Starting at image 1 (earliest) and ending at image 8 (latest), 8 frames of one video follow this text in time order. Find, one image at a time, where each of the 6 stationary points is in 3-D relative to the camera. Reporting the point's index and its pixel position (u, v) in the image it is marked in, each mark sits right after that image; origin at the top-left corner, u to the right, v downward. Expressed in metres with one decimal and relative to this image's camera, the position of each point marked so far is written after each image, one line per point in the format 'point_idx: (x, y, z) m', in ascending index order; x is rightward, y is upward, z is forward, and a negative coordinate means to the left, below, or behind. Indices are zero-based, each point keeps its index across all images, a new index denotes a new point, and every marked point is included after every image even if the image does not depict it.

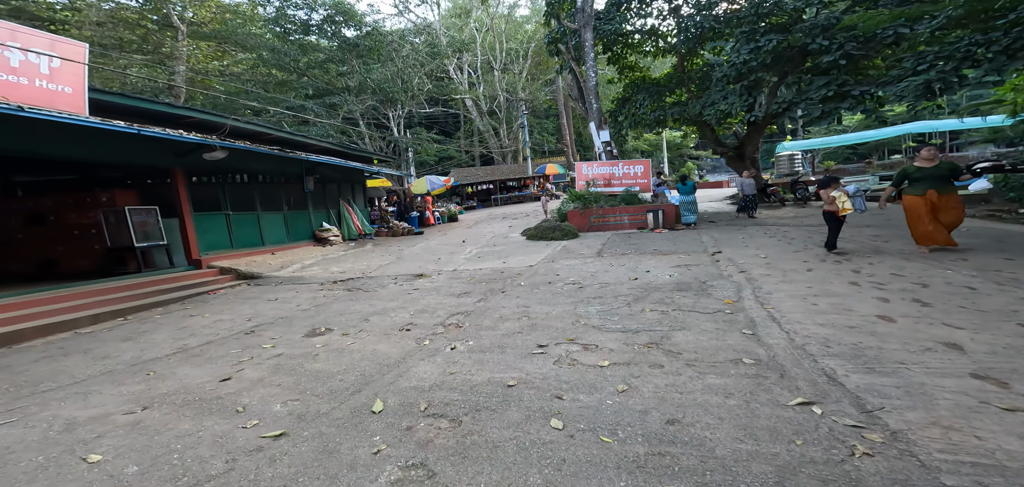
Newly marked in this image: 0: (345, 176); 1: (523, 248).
0: (-4.7, +1.9, +14.3) m
1: (+0.3, -0.1, +12.1) m
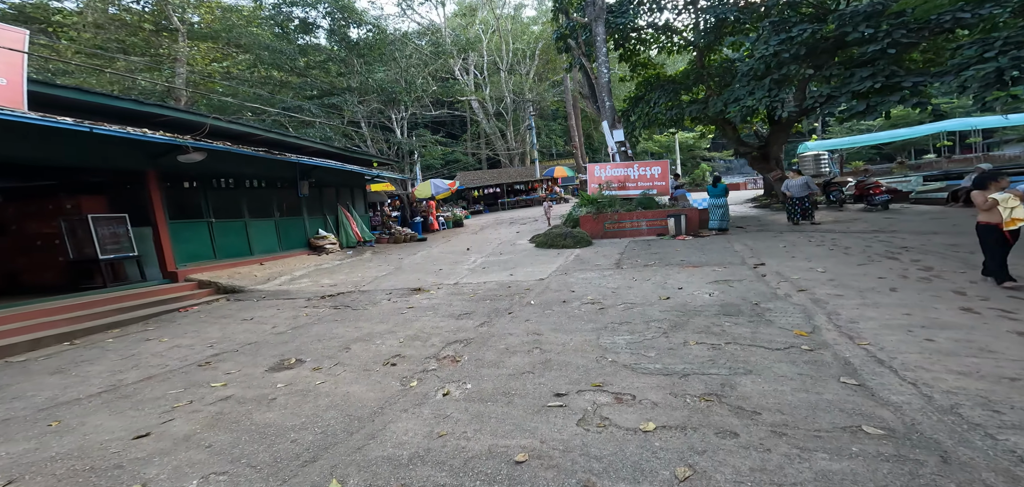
0: (-4.5, +1.6, +13.2) m
1: (+0.5, -0.3, +10.9) m
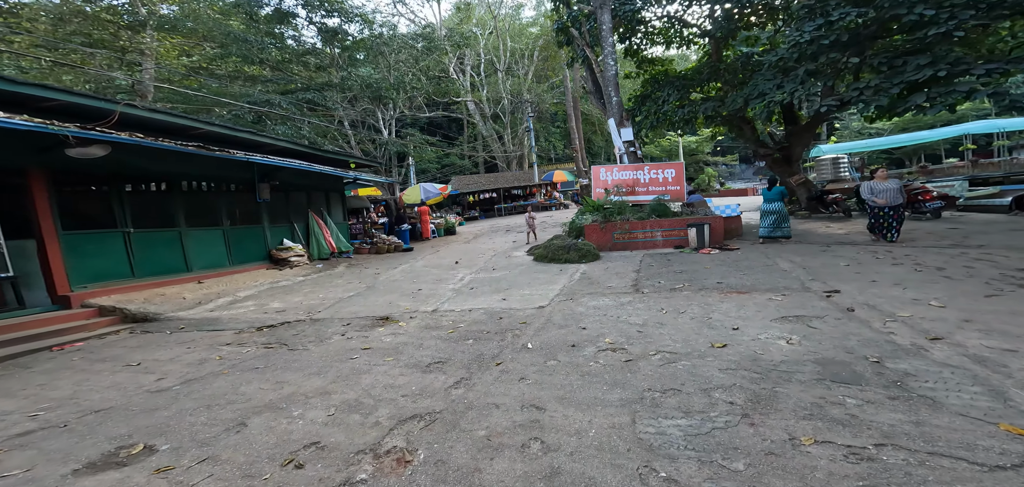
0: (-4.6, +1.4, +11.4) m
1: (+0.4, -0.6, +9.1) m
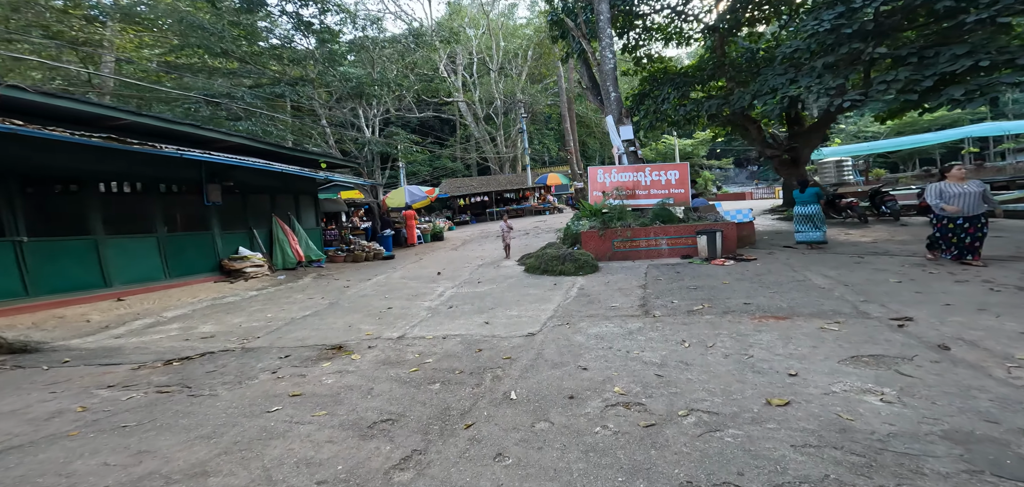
0: (-4.8, +1.2, +10.2) m
1: (+0.1, -0.7, +7.9) m
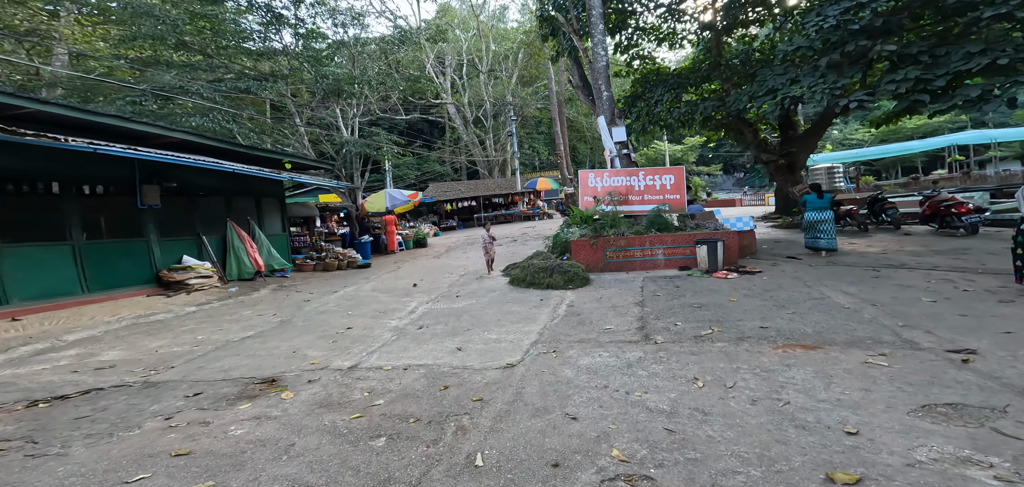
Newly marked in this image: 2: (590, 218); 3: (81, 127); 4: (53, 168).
0: (-5.1, +1.1, +9.2) m
1: (-0.1, -0.9, +7.0) m
2: (+1.5, +0.5, +9.7) m
3: (-5.8, +1.6, +6.8) m
4: (-5.6, +0.9, +6.3) m
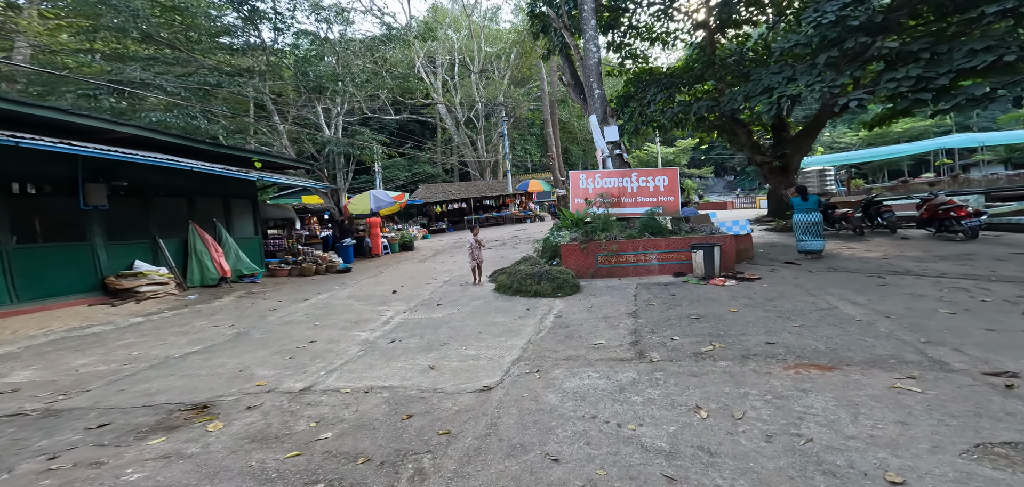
0: (-5.4, +1.0, +8.6) m
1: (-0.3, -0.9, +6.5) m
2: (+1.2, +0.4, +9.2) m
3: (-6.0, +1.6, +6.2) m
4: (-5.8, +0.9, +5.7) m
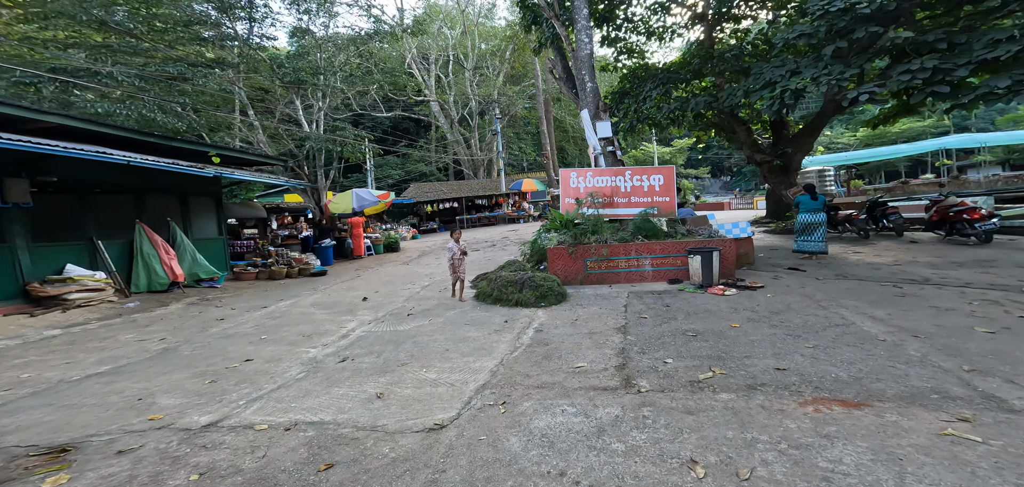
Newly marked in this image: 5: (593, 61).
0: (-5.7, +1.0, +7.9) m
1: (-0.6, -1.0, +5.8) m
2: (+0.9, +0.4, +8.5) m
3: (-6.3, +1.5, +5.5) m
4: (-6.0, +0.9, +5.0) m
5: (+1.9, +4.2, +11.8) m
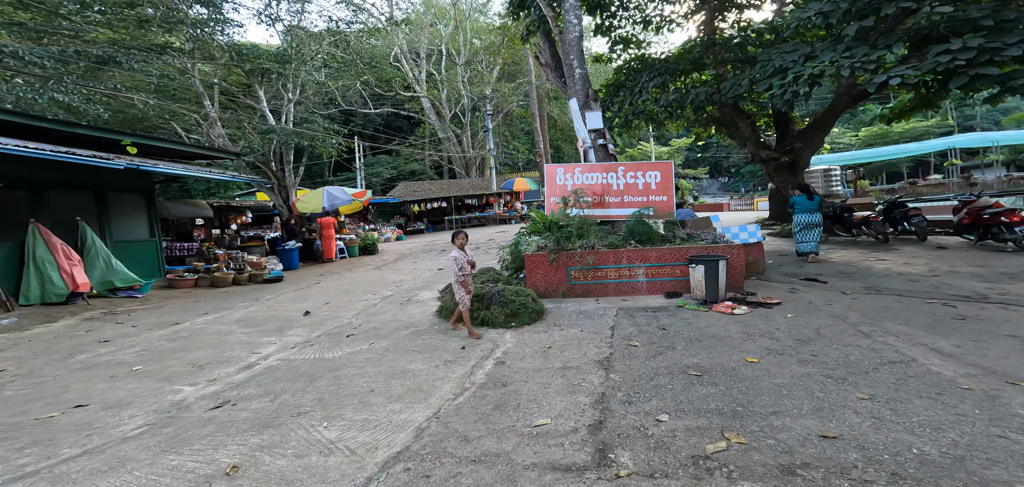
0: (-6.1, +0.9, +6.7) m
1: (-1.0, -1.0, +4.6) m
2: (+0.5, +0.3, +7.3) m
3: (-6.7, +1.5, +4.3) m
4: (-6.4, +0.9, +3.8) m
5: (+1.5, +4.1, +10.6) m
